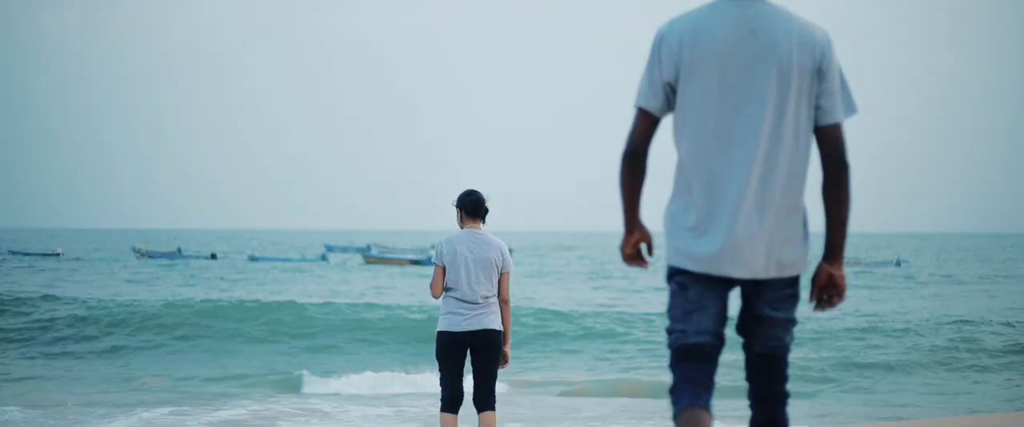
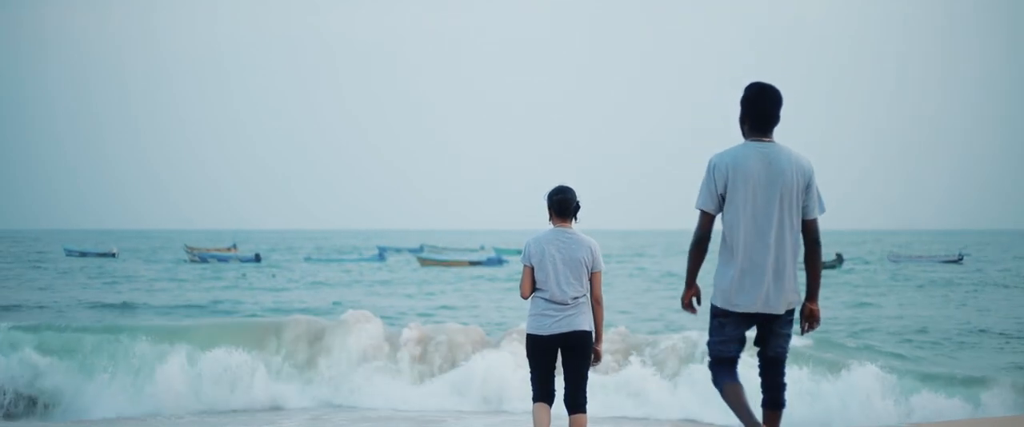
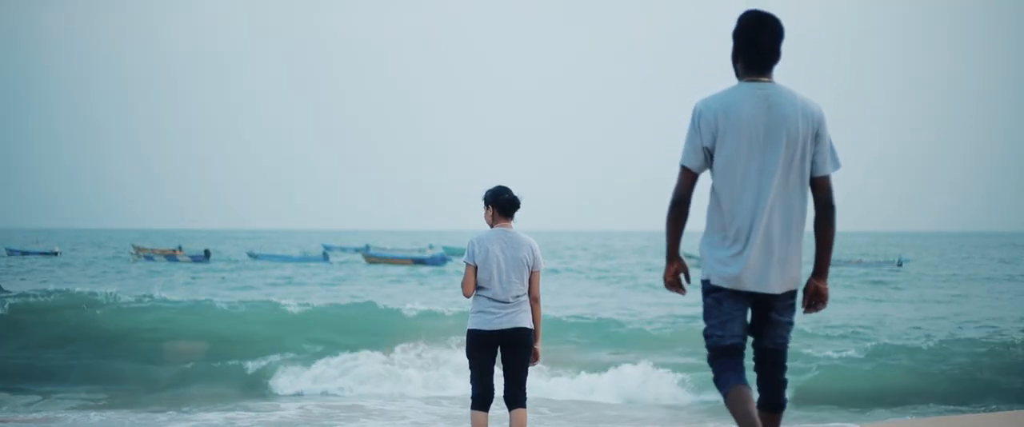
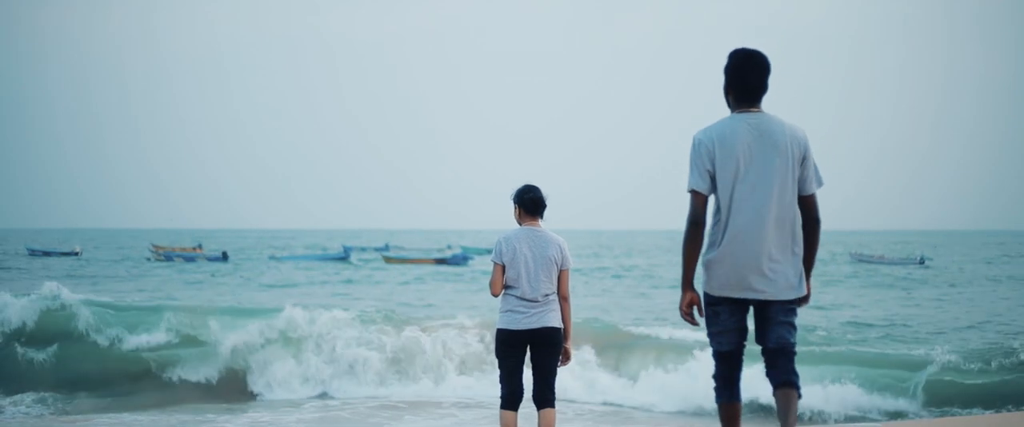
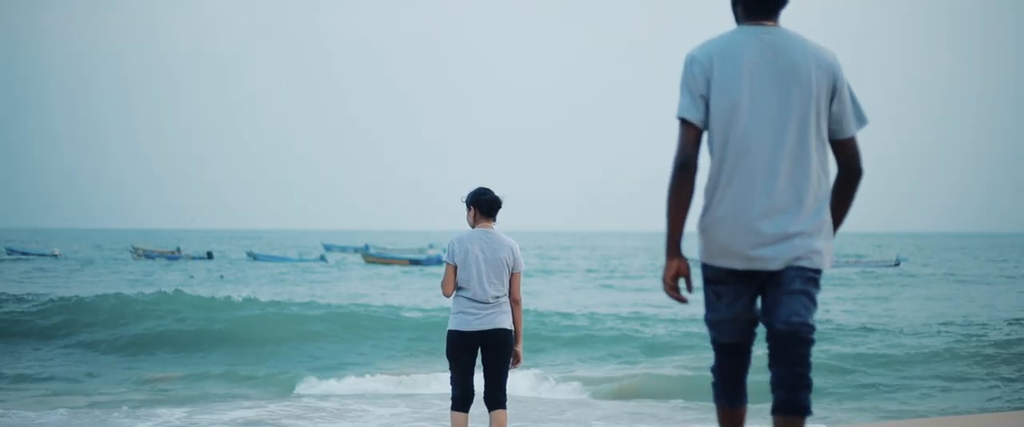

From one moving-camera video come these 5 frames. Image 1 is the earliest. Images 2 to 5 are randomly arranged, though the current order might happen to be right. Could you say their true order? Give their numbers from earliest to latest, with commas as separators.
5, 3, 4, 2
